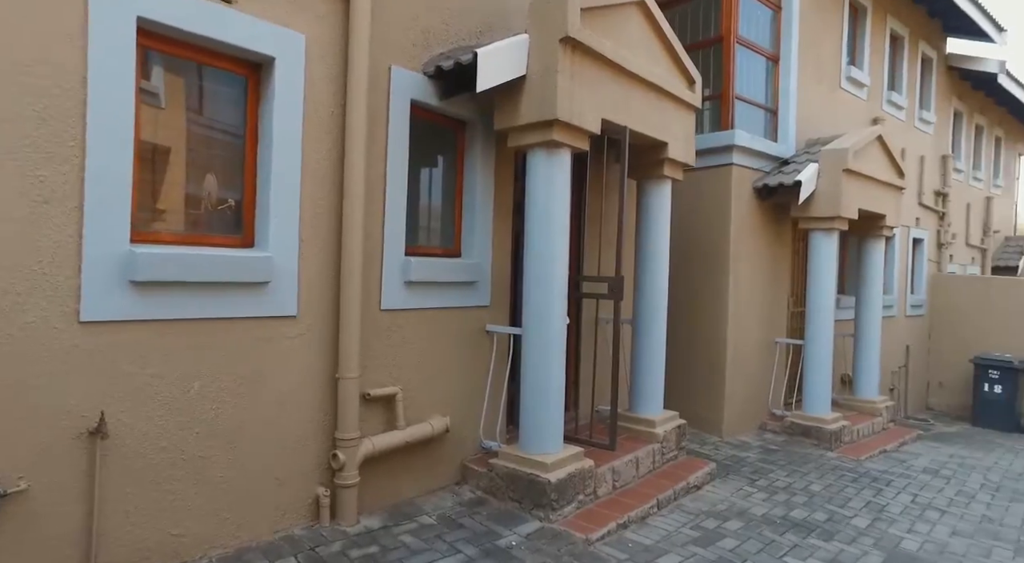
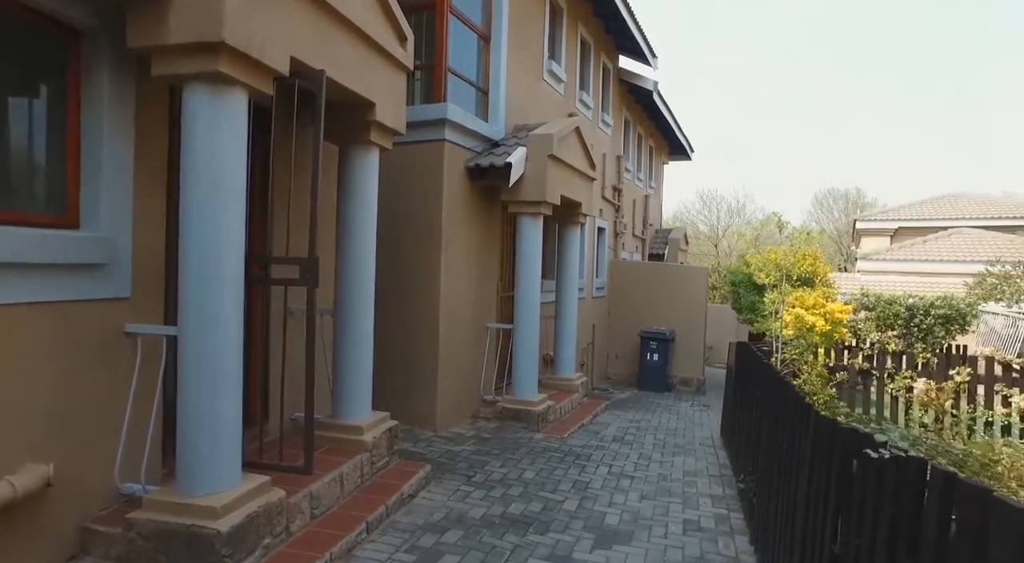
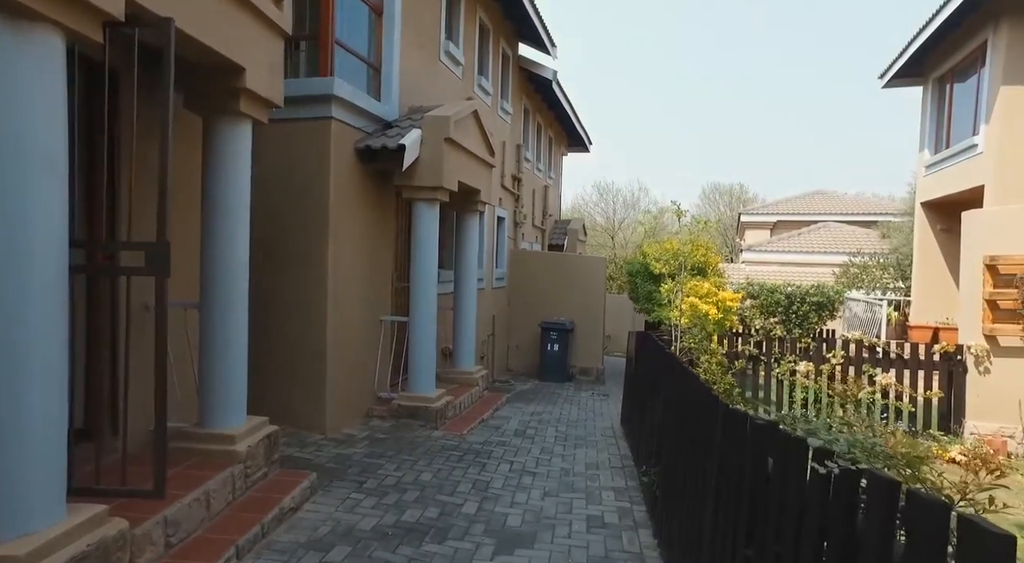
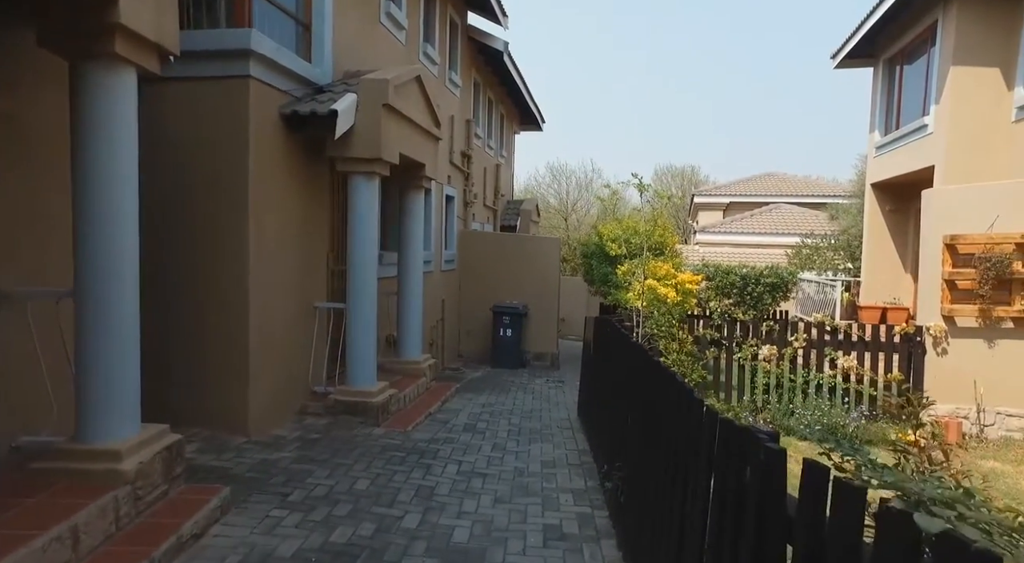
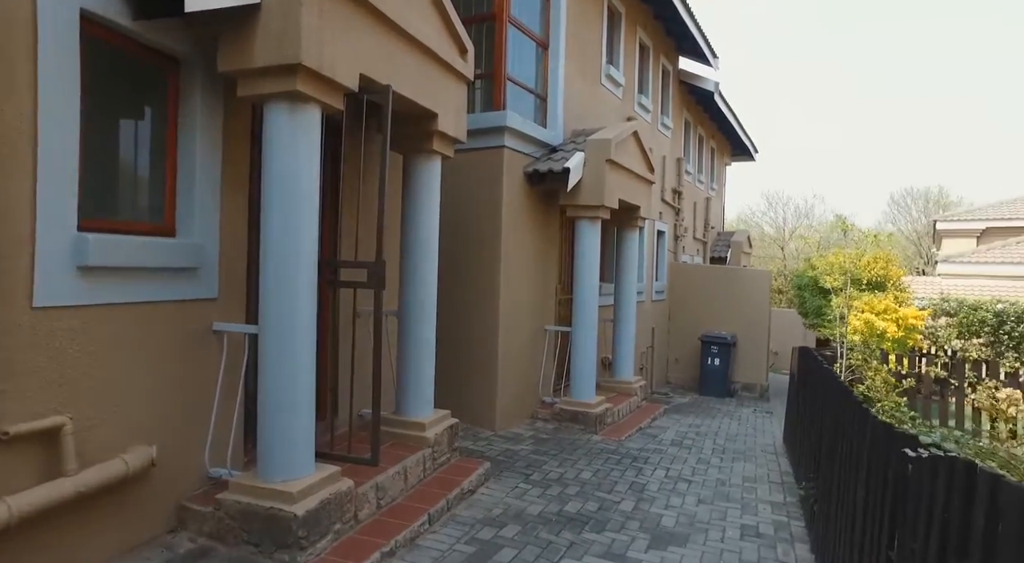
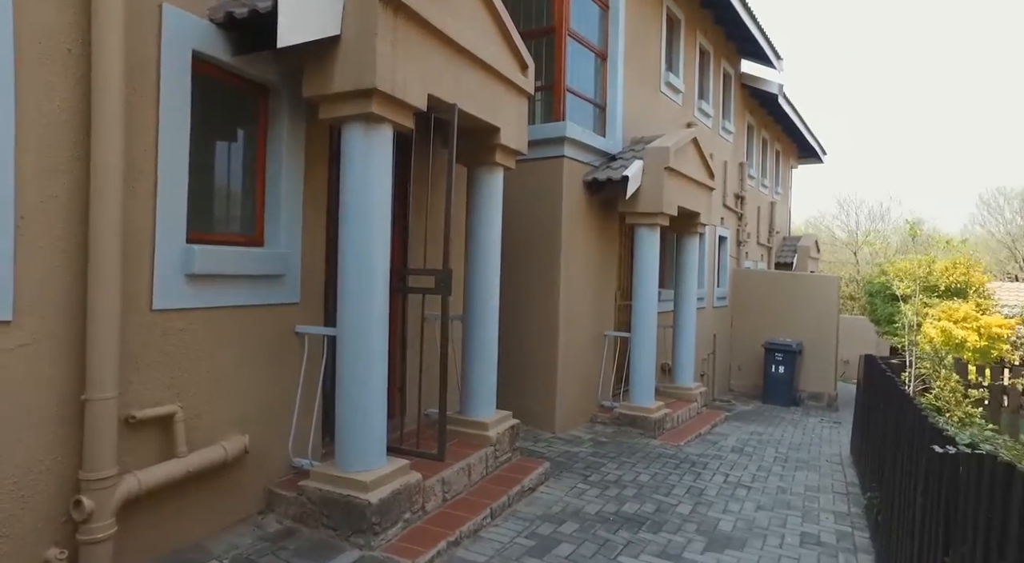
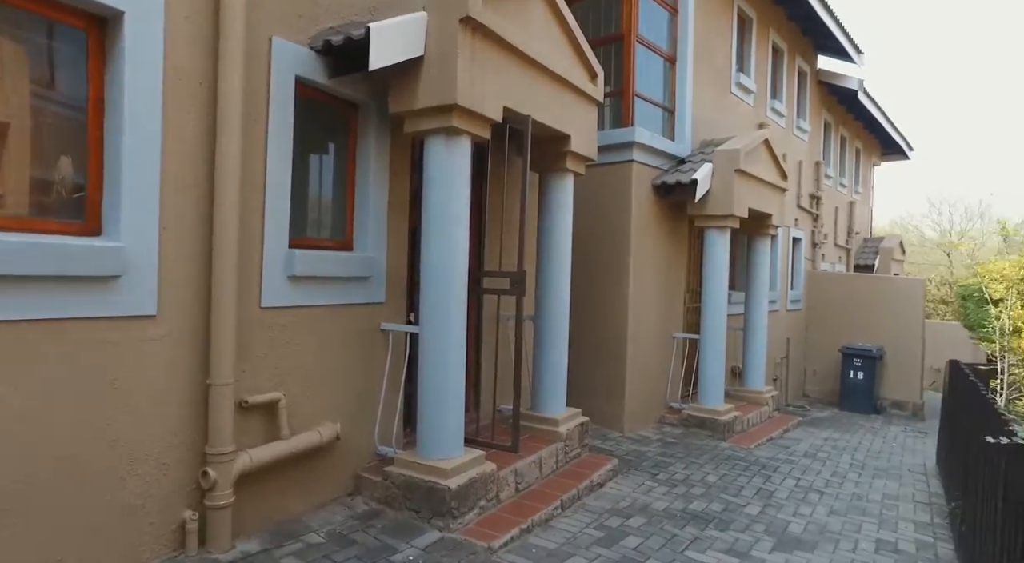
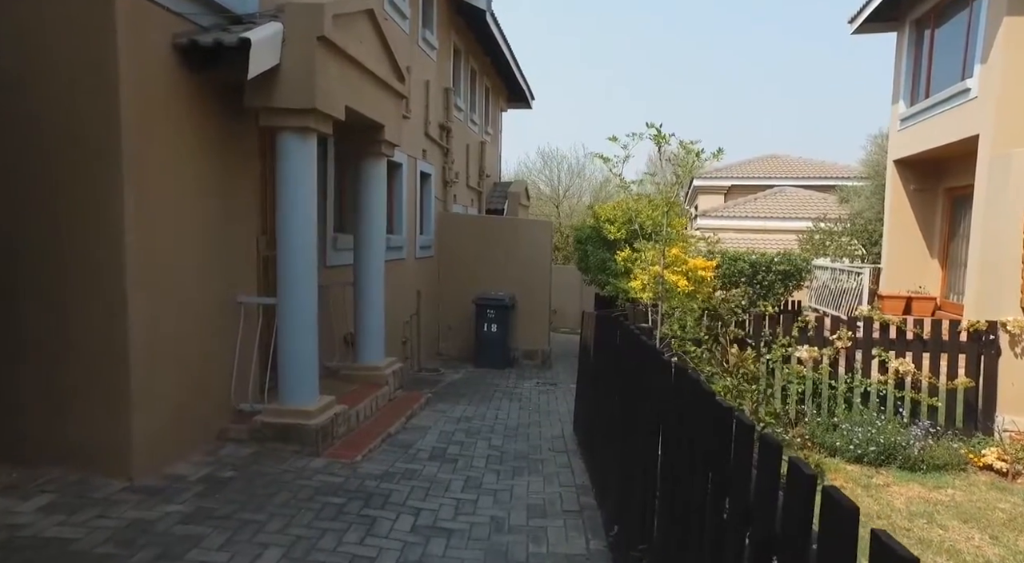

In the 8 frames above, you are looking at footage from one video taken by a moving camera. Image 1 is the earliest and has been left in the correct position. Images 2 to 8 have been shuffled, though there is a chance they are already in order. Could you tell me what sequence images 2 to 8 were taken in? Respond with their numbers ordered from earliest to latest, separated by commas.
7, 6, 5, 2, 3, 4, 8
